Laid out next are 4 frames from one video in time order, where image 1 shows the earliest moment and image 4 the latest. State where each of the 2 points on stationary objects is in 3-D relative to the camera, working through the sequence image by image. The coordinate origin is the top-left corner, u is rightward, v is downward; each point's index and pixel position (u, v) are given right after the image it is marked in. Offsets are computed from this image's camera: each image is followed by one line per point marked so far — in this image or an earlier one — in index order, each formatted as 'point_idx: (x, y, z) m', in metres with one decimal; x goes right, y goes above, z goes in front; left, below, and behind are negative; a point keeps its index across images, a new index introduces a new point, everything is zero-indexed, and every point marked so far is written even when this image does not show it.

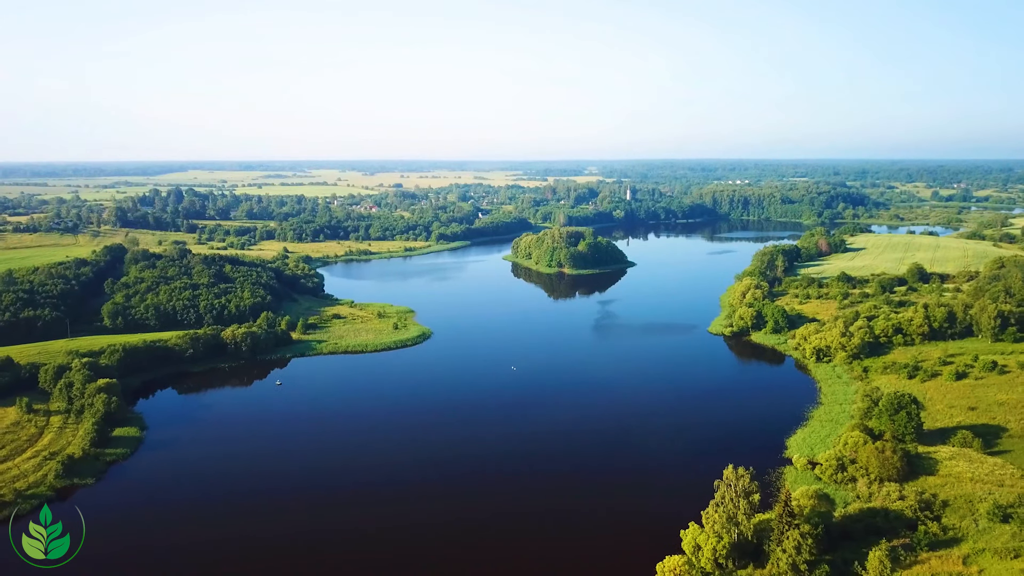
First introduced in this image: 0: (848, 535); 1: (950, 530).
0: (+11.1, -7.9, +20.1) m
1: (+14.3, -7.7, +19.9) m
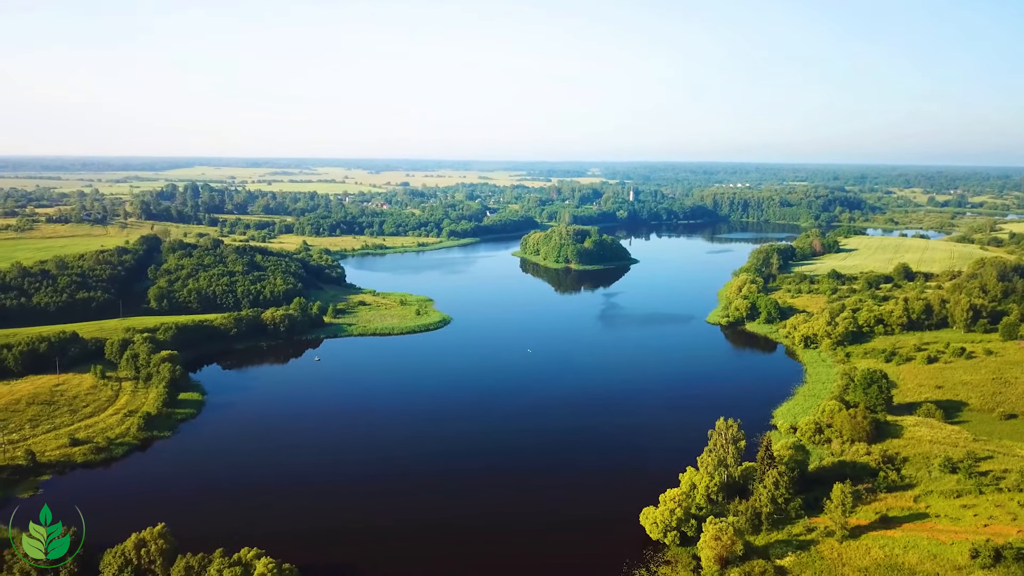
0: (+12.0, -7.4, +23.4) m
1: (+15.2, -7.2, +23.2) m
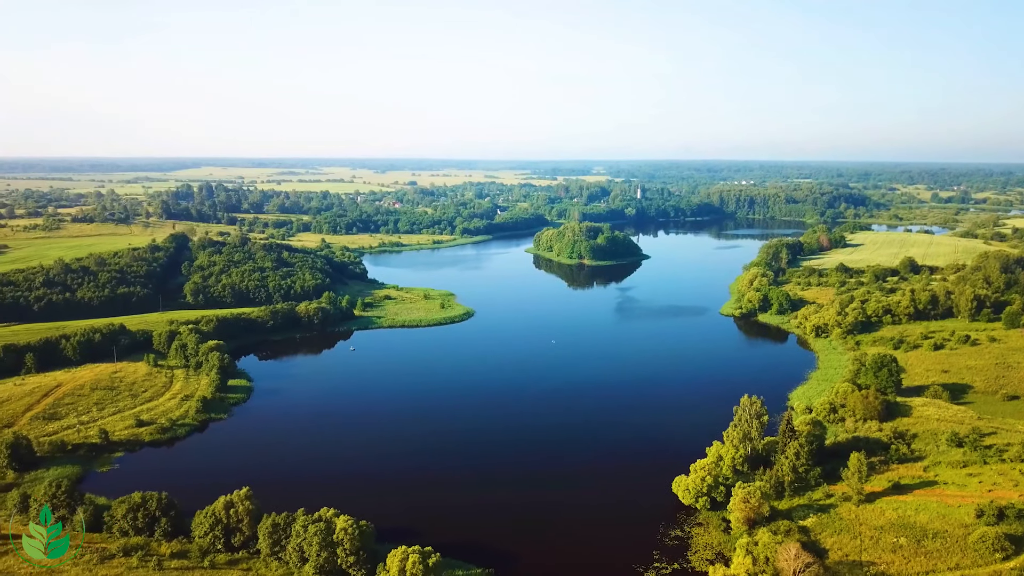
0: (+13.5, -6.9, +25.1) m
1: (+16.7, -6.7, +24.9) m
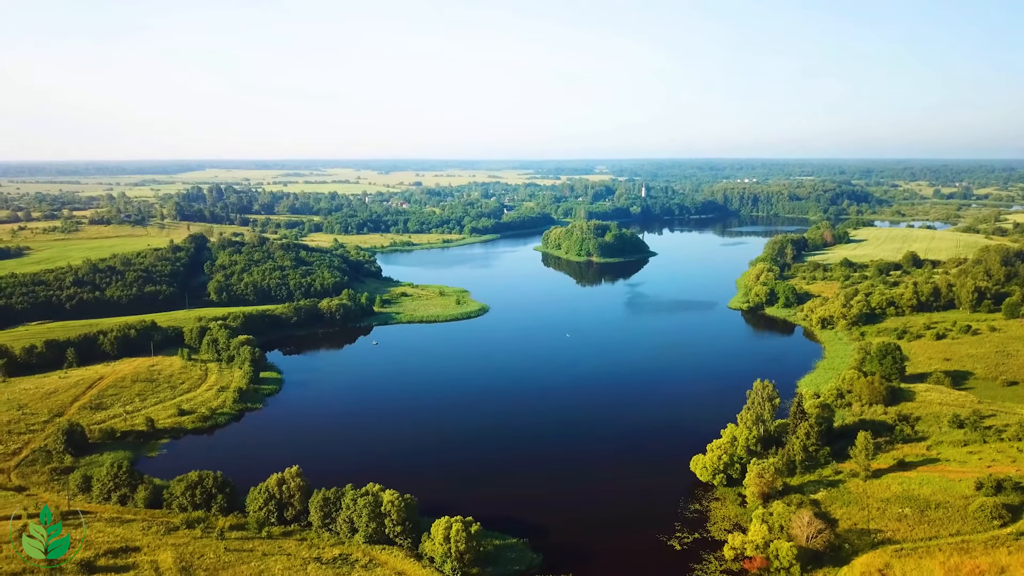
0: (+14.5, -6.5, +26.4) m
1: (+17.7, -6.3, +26.2) m
